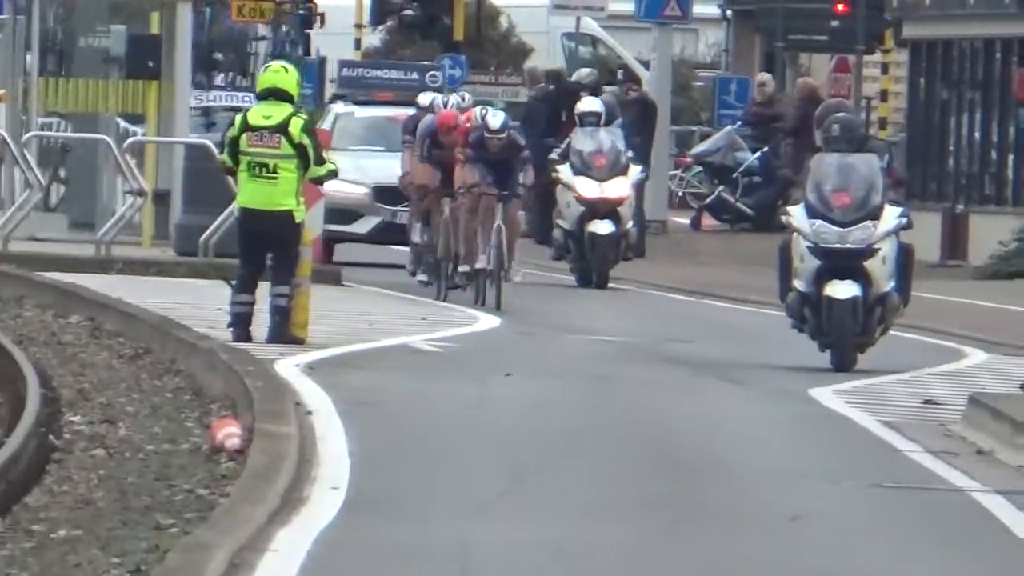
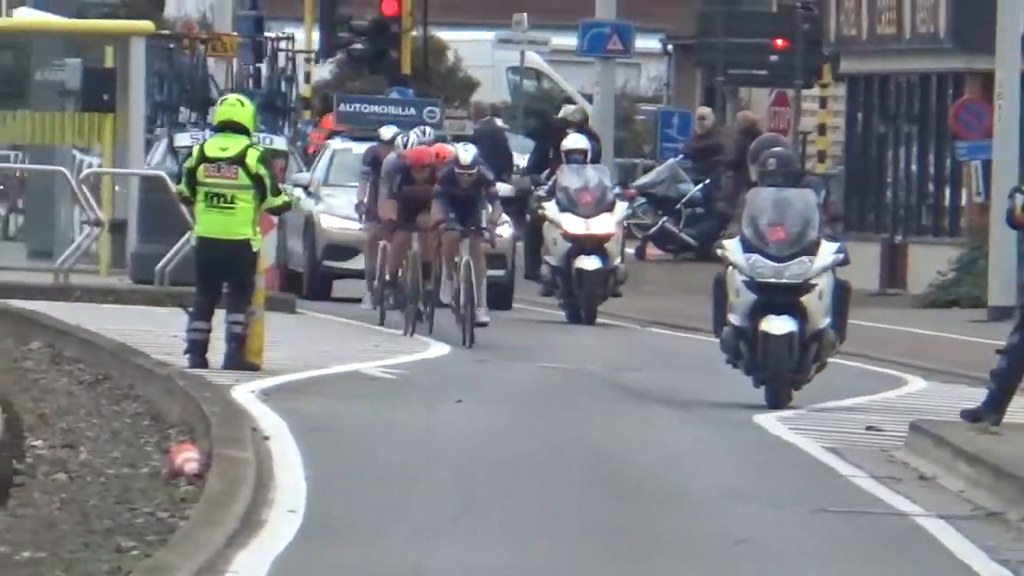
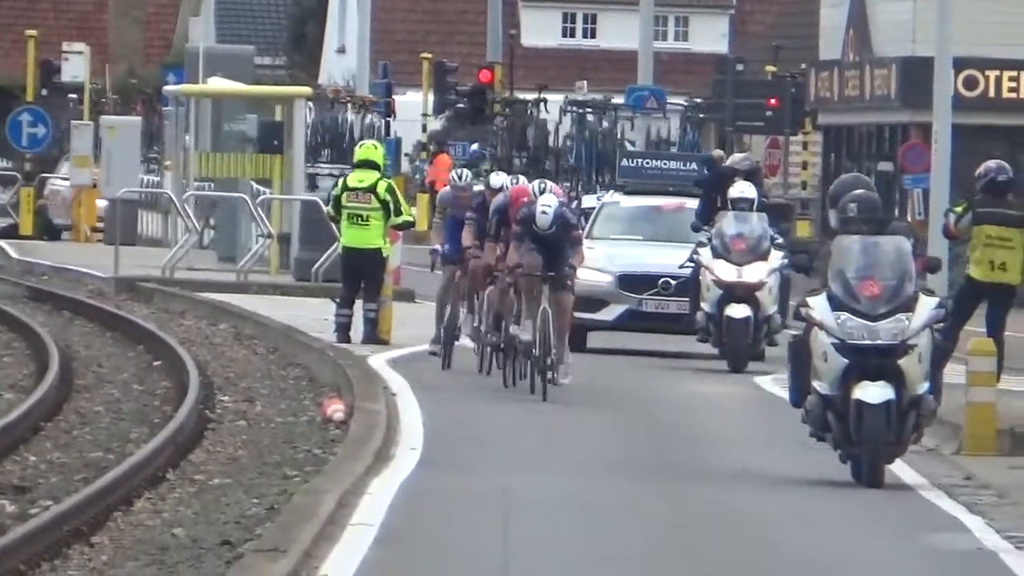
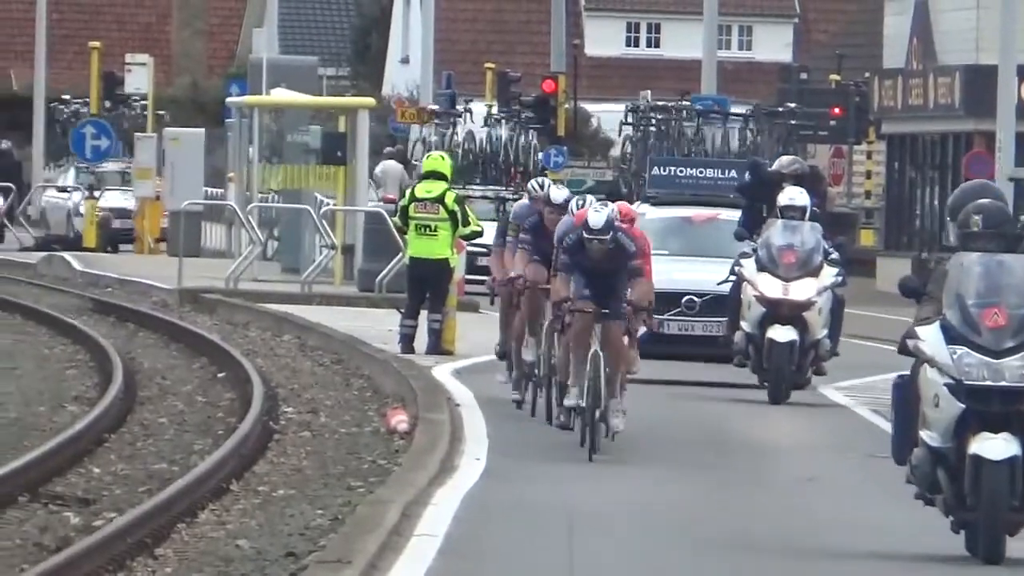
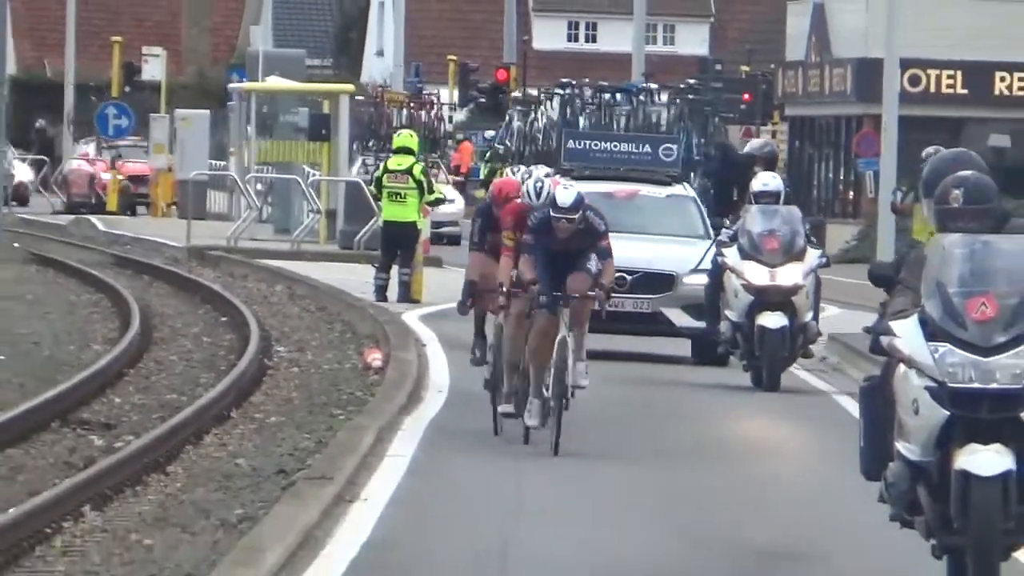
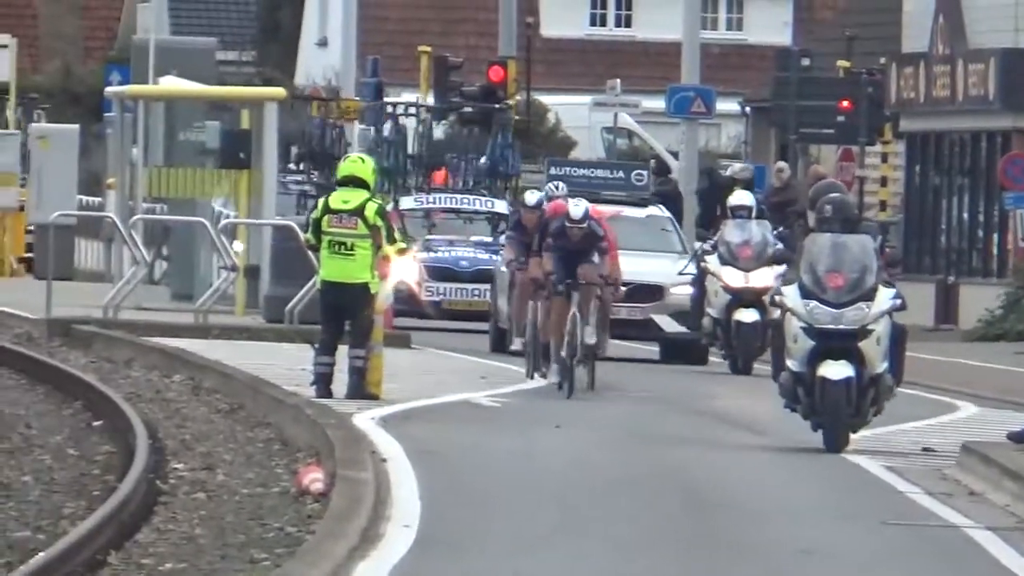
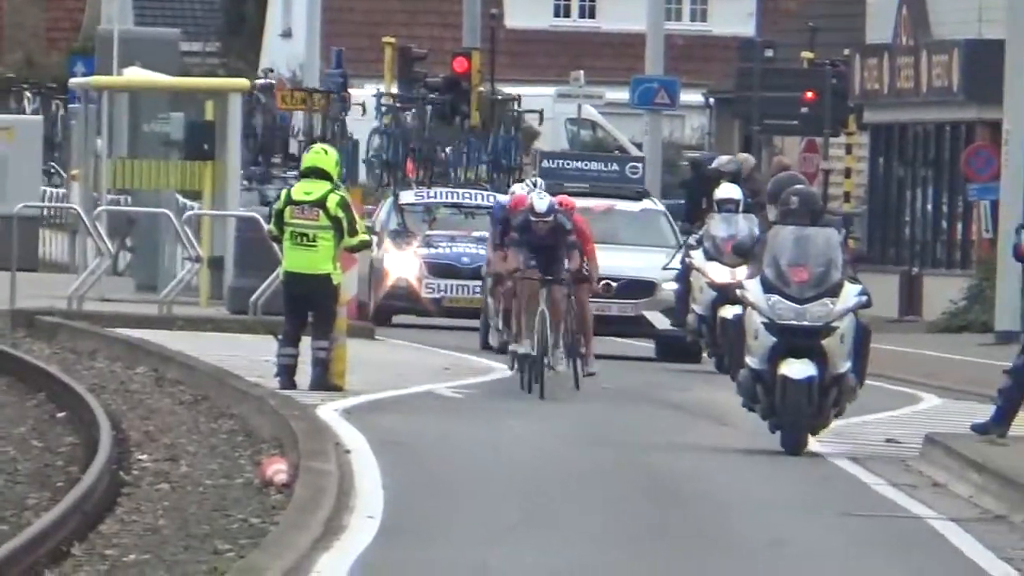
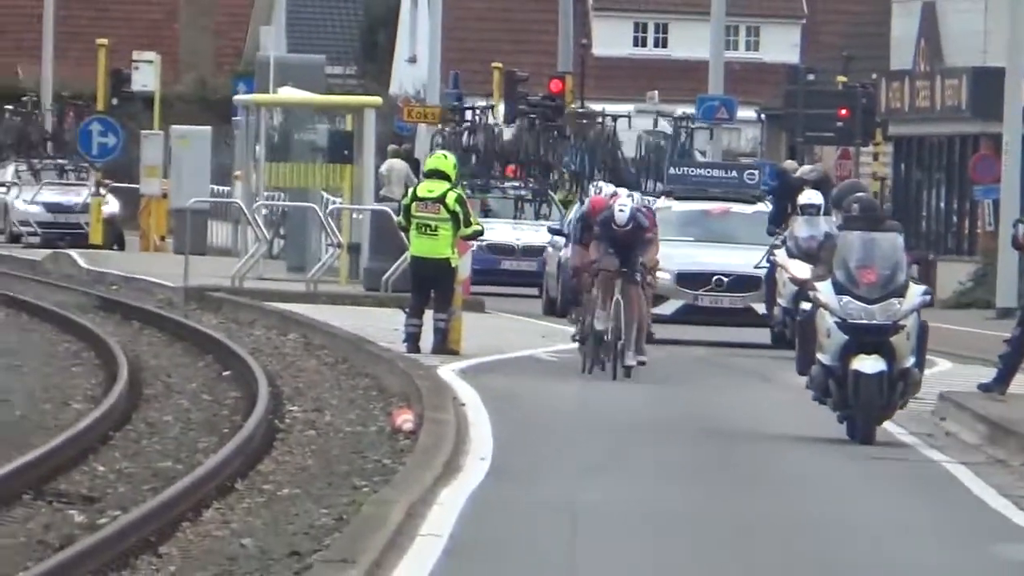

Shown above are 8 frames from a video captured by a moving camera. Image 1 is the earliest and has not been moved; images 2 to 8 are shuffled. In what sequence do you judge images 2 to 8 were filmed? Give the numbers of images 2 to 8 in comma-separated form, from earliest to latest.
2, 6, 7, 8, 3, 4, 5
